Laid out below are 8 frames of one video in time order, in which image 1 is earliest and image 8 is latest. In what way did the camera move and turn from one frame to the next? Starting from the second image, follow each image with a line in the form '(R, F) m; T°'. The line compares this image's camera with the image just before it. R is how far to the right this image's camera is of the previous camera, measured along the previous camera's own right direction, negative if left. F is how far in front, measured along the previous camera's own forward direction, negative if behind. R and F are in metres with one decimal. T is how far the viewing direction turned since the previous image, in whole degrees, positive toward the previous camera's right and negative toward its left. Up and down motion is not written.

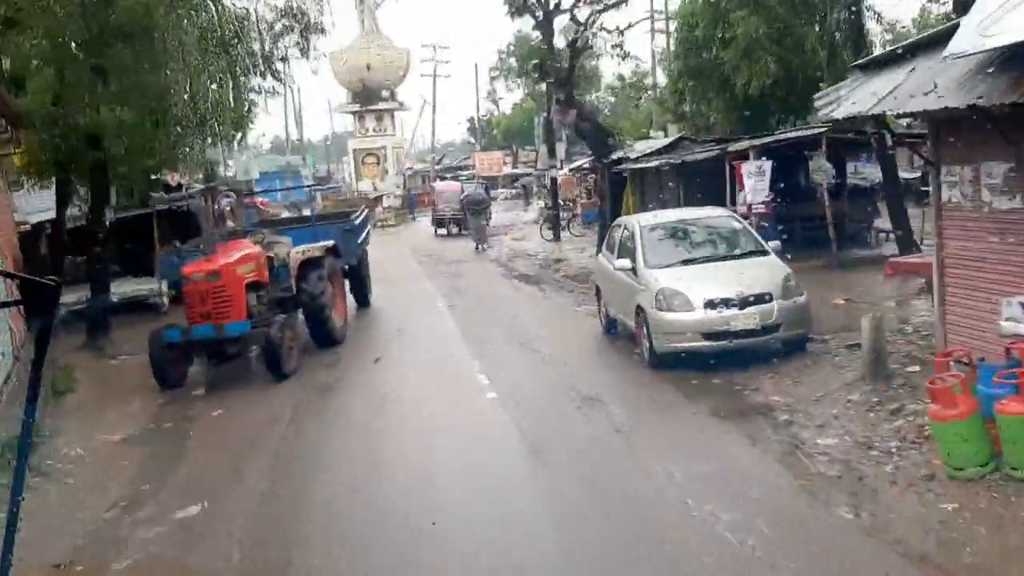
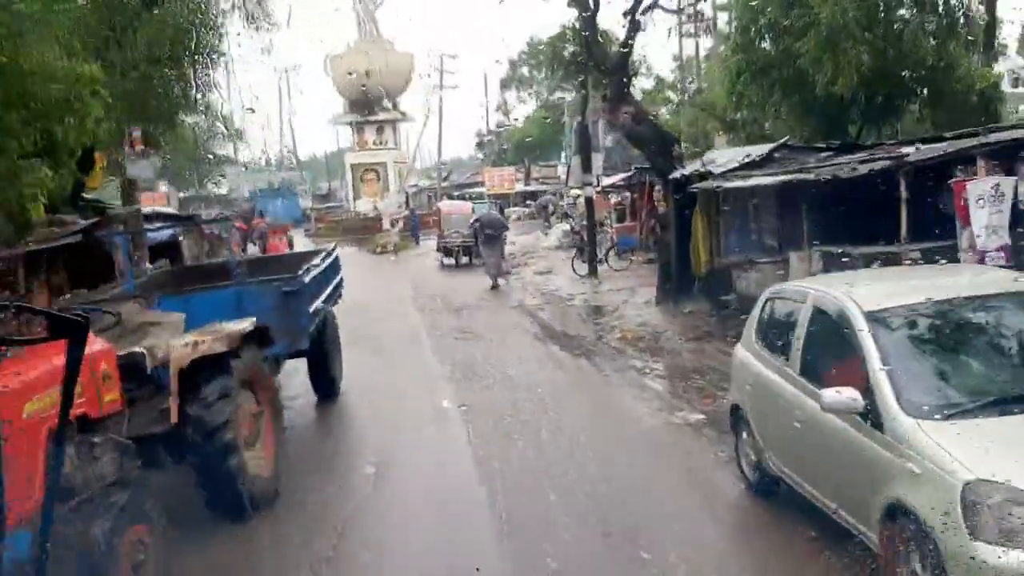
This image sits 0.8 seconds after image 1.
(-0.4, +4.9) m; 0°
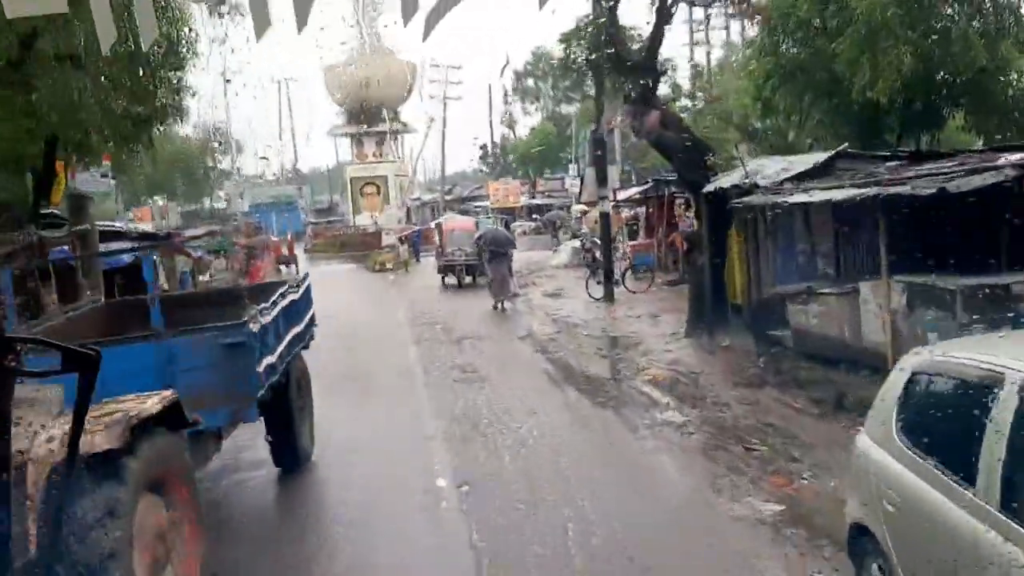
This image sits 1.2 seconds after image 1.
(-0.1, +1.8) m; 0°
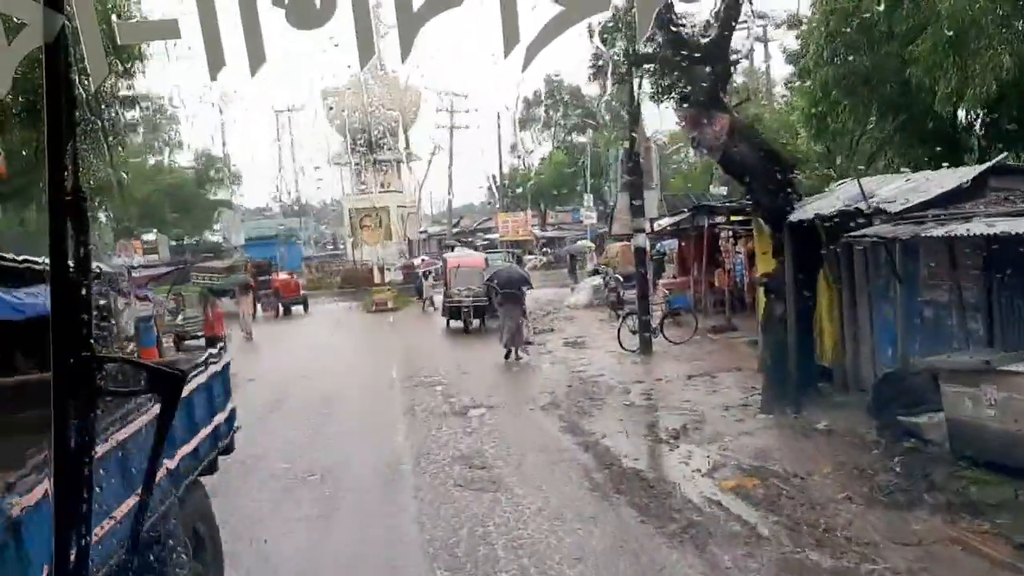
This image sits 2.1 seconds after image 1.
(-0.1, +2.9) m; 0°
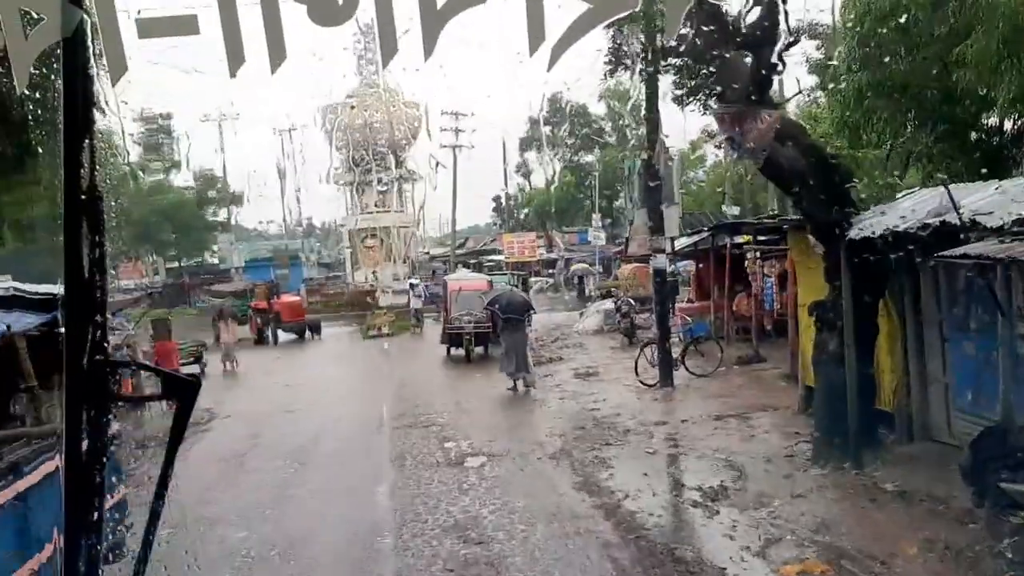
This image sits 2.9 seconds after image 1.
(0.0, +1.5) m; 0°
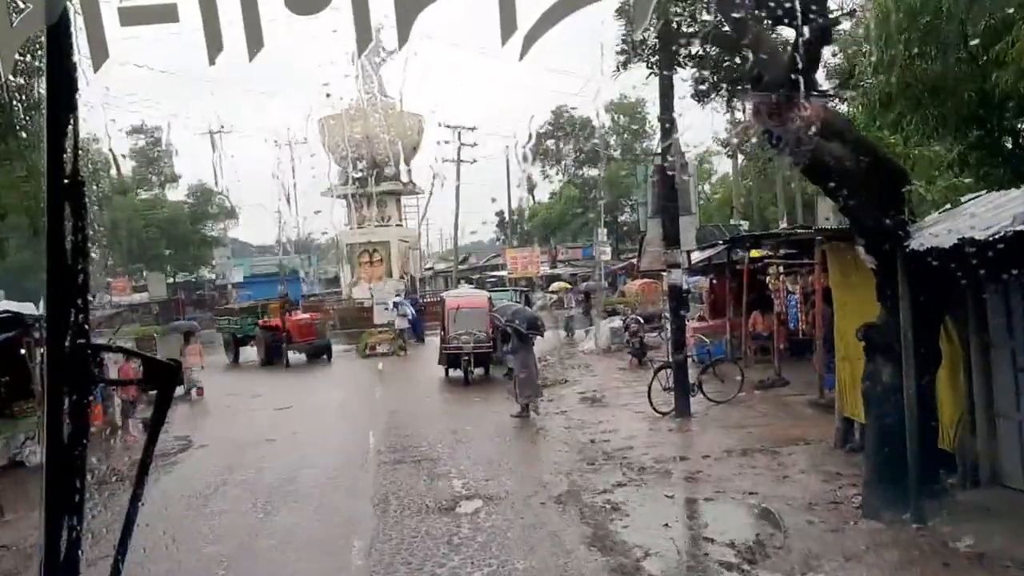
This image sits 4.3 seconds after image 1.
(0.0, +1.1) m; 0°
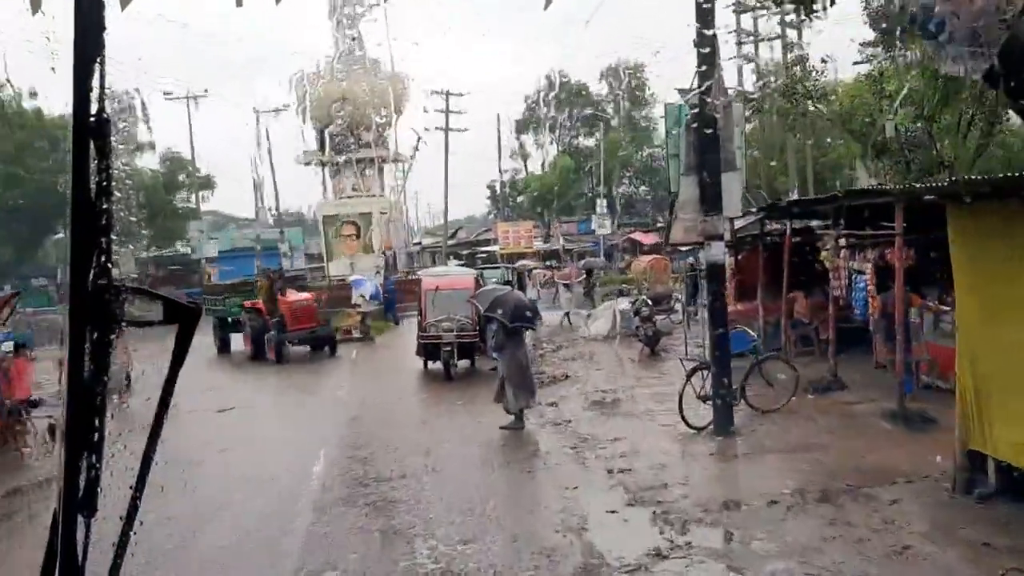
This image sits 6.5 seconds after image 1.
(0.0, +2.7) m; 0°
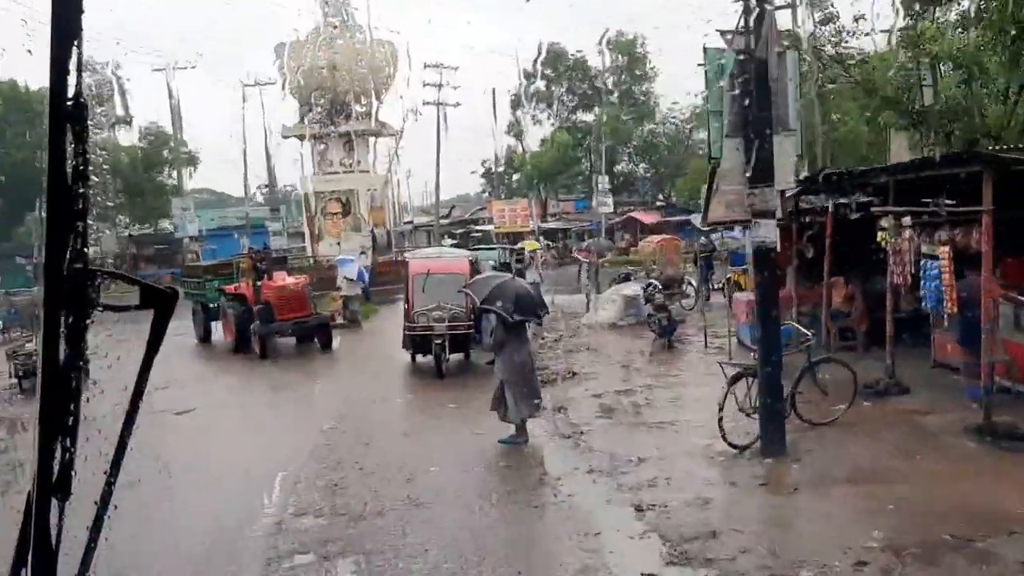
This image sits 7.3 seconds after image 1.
(-0.1, +1.7) m; 0°
